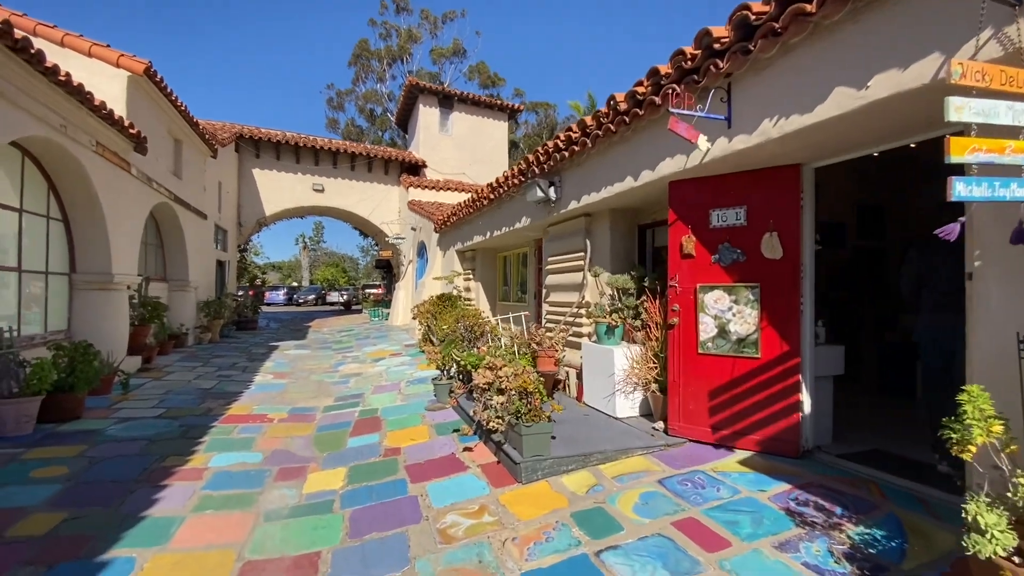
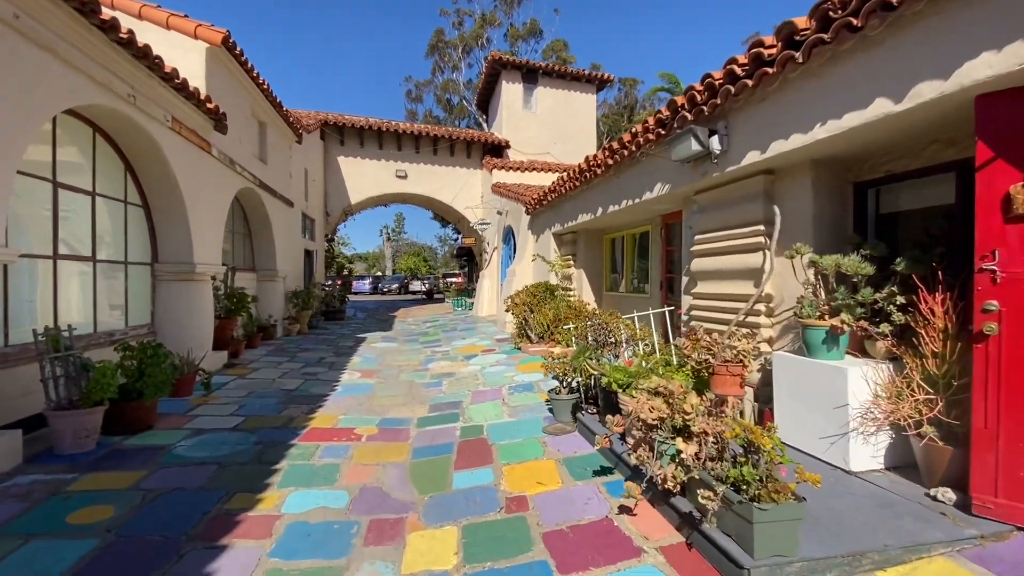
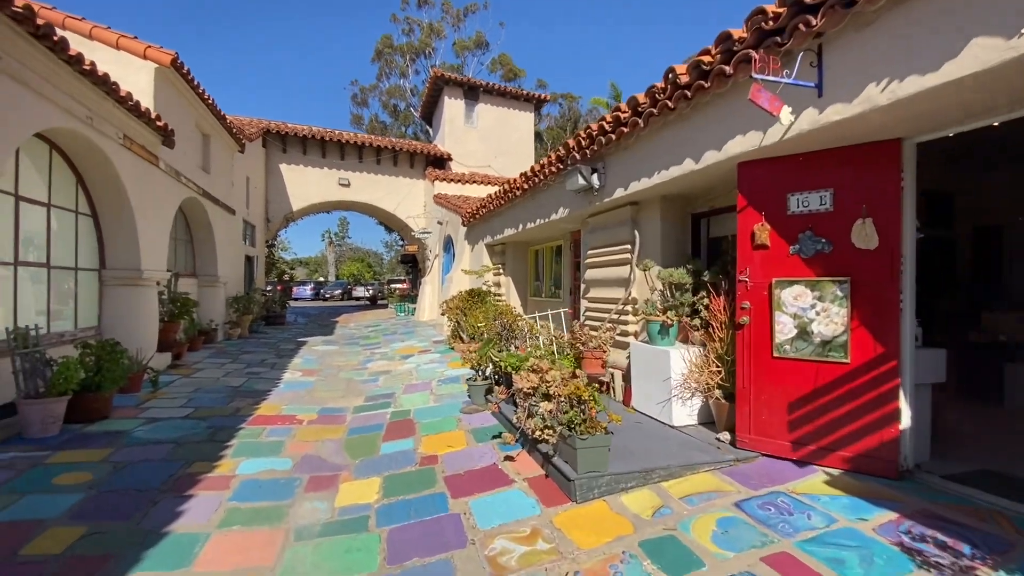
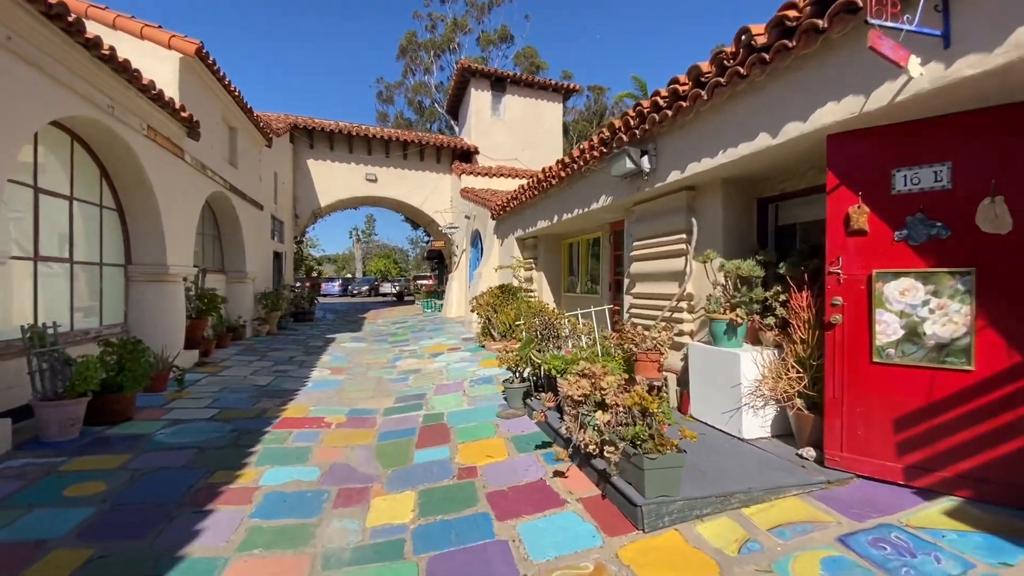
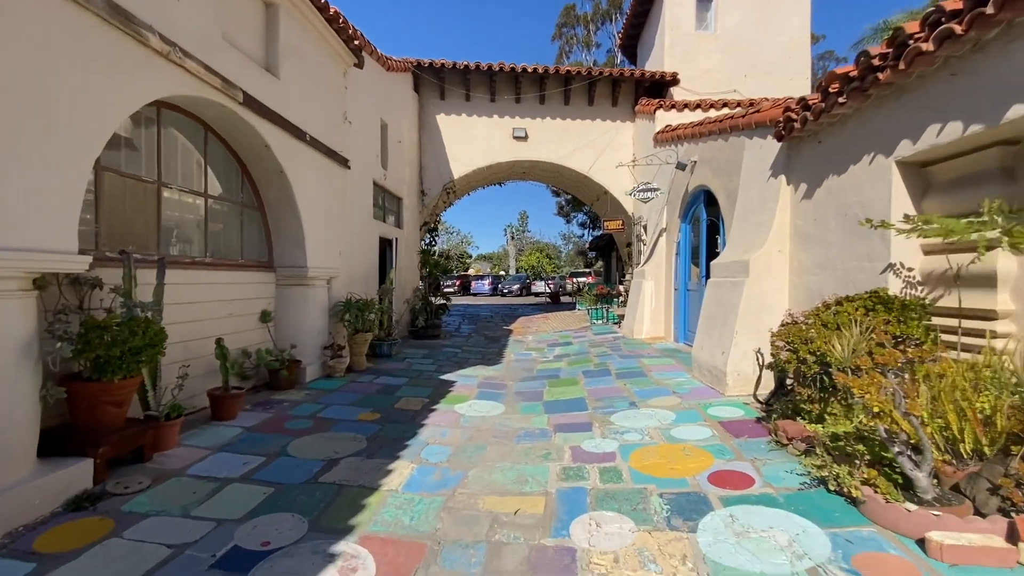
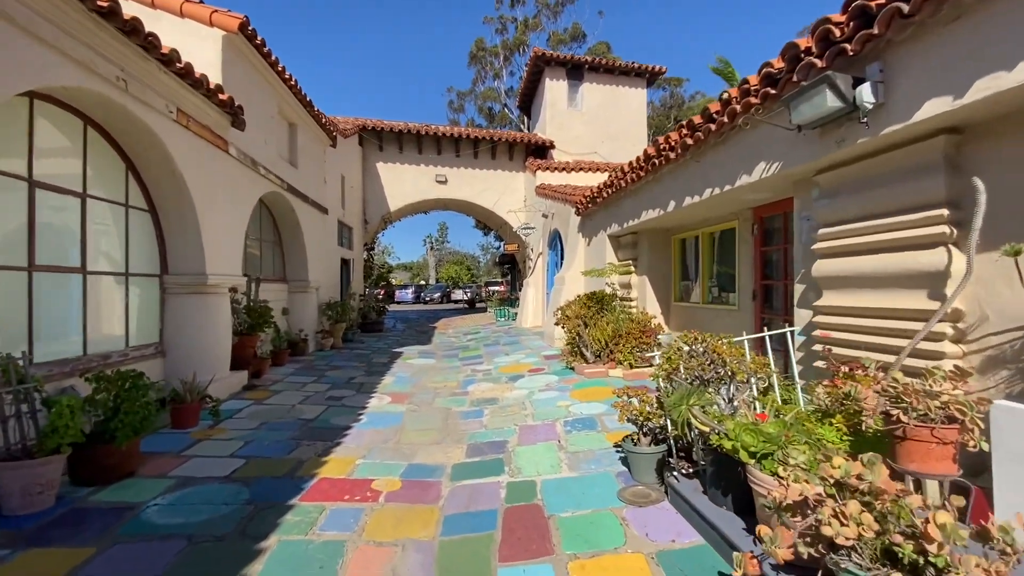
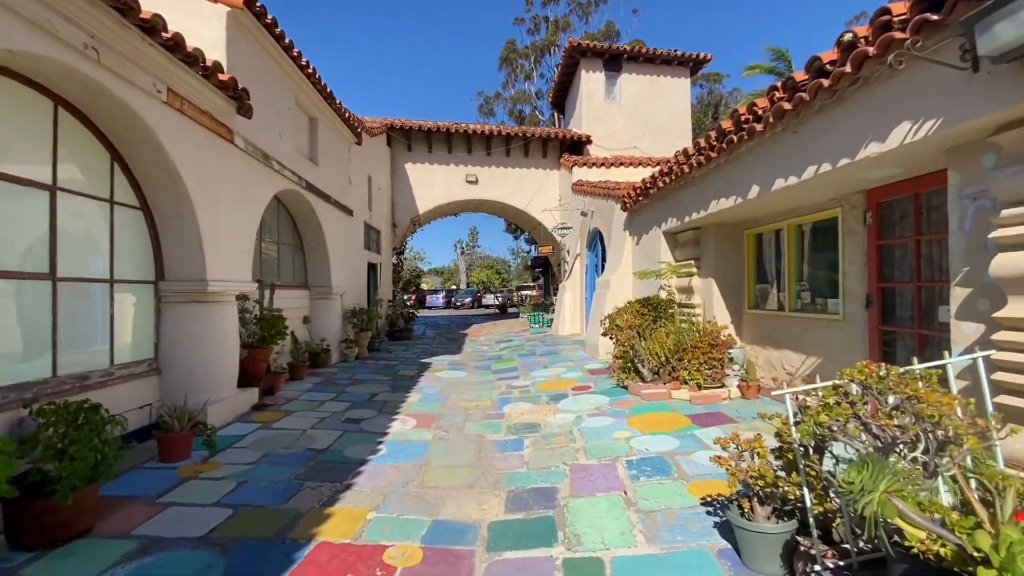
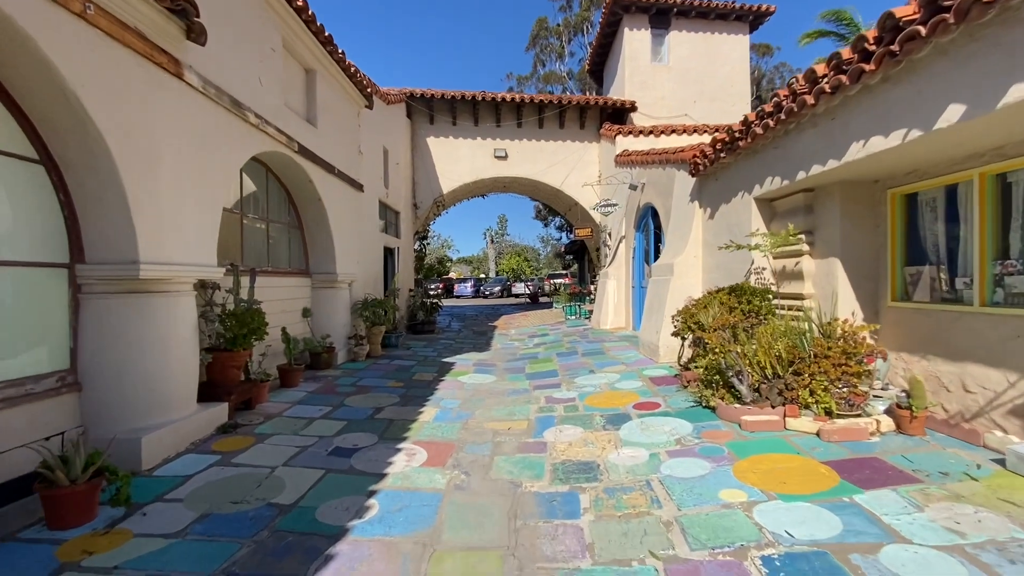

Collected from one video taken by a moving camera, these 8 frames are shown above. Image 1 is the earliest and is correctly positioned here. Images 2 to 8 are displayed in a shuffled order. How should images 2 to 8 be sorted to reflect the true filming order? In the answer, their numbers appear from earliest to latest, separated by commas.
3, 4, 2, 6, 7, 8, 5
